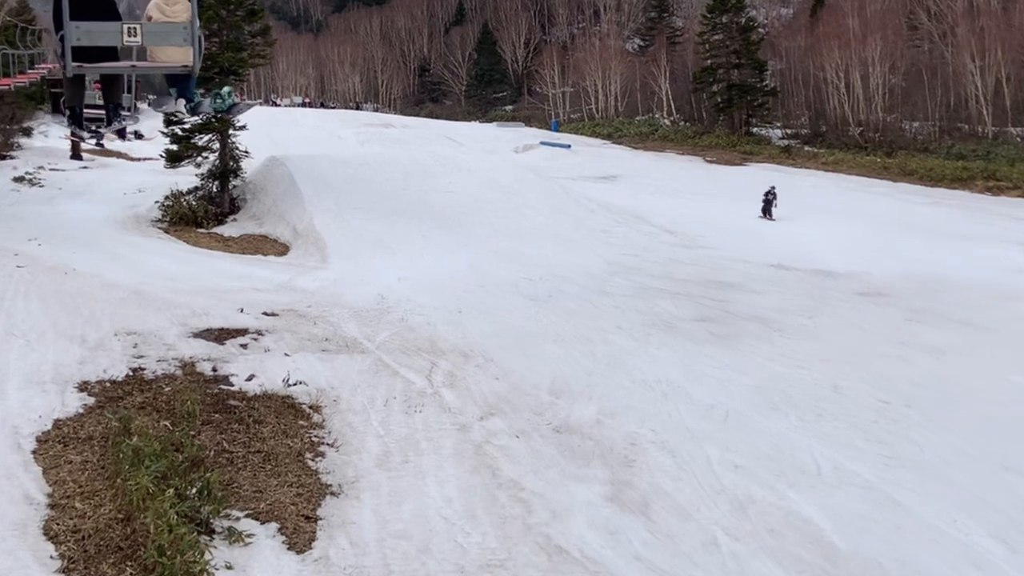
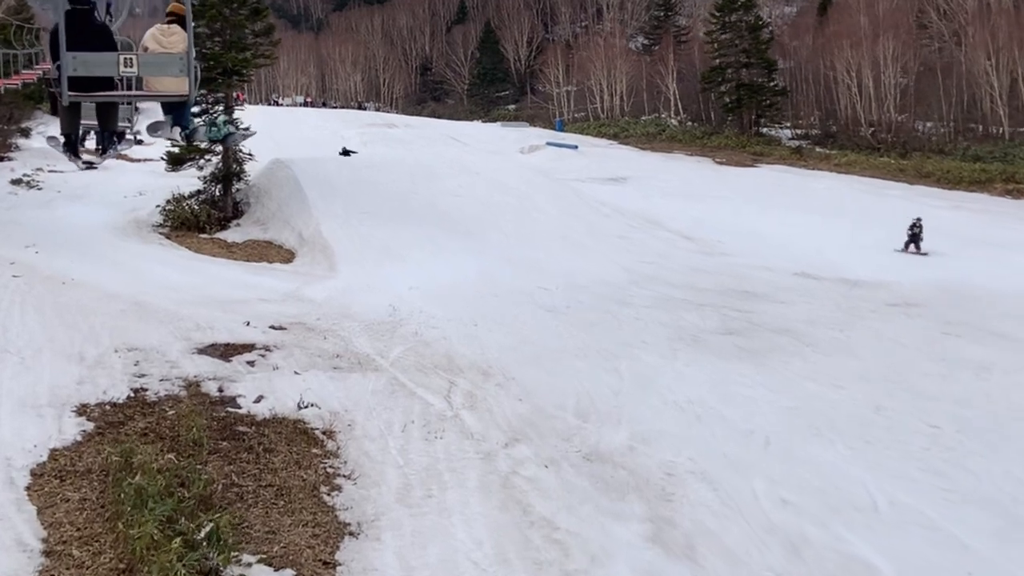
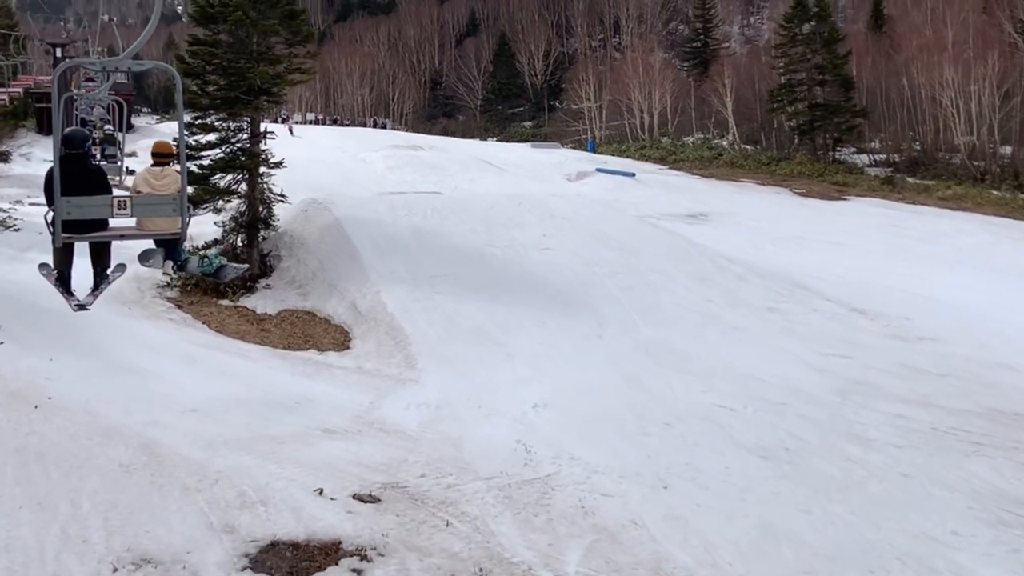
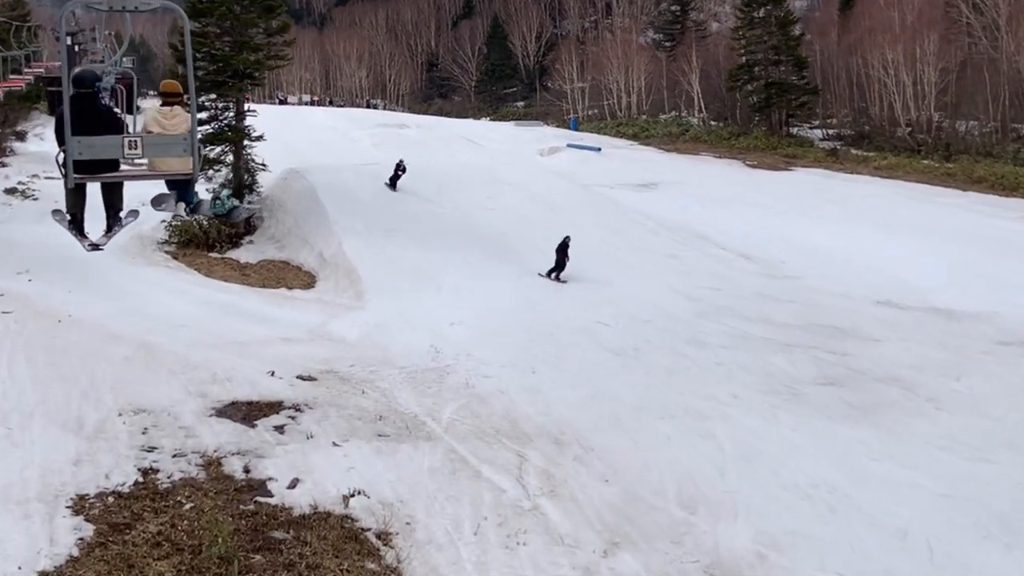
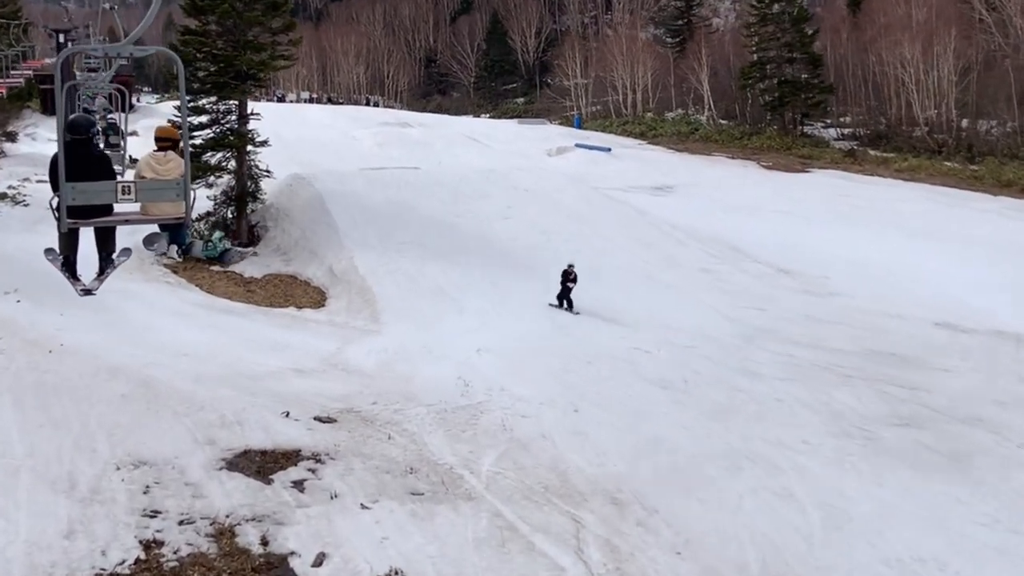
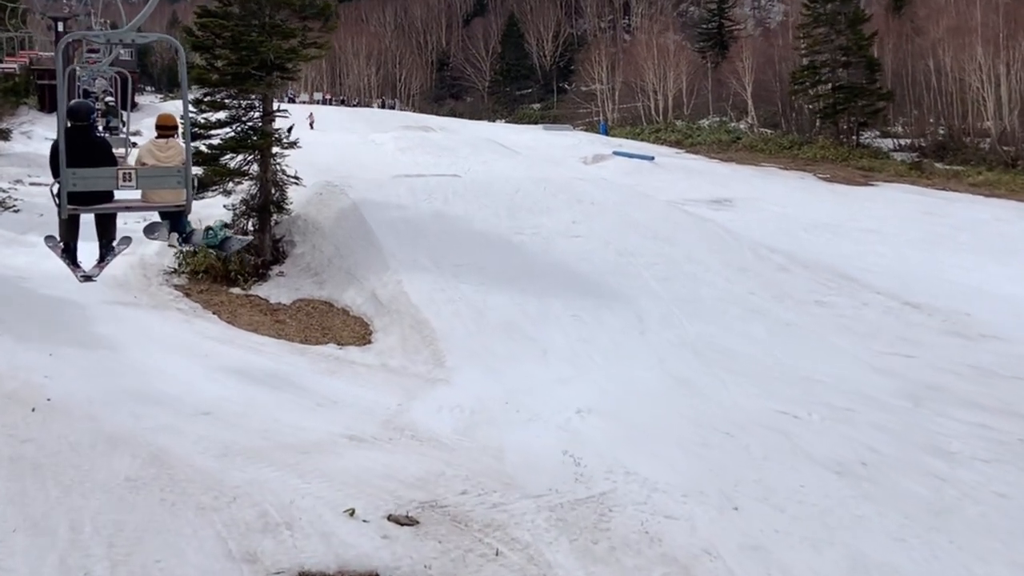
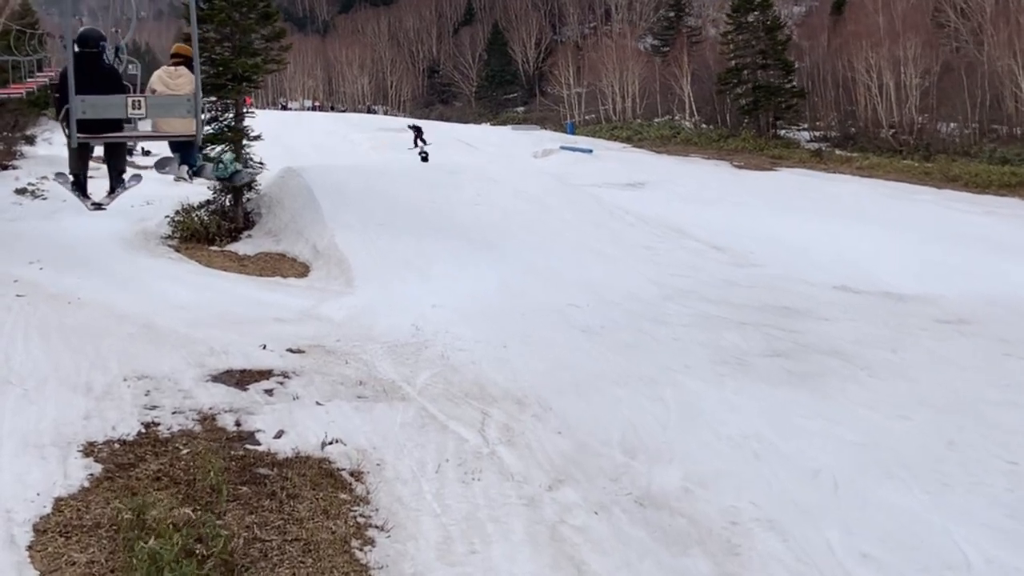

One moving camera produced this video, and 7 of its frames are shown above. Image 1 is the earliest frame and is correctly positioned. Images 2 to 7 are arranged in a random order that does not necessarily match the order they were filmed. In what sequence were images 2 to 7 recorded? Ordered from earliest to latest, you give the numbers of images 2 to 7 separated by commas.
2, 7, 4, 5, 3, 6
